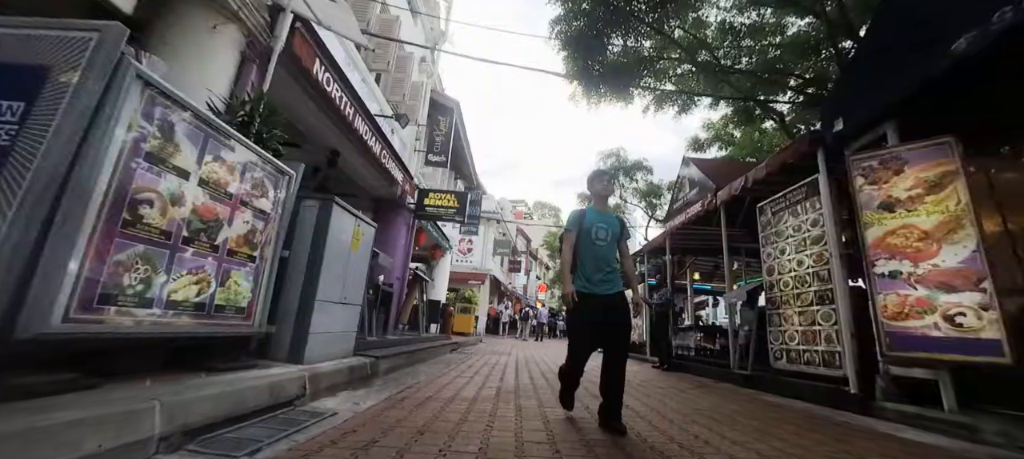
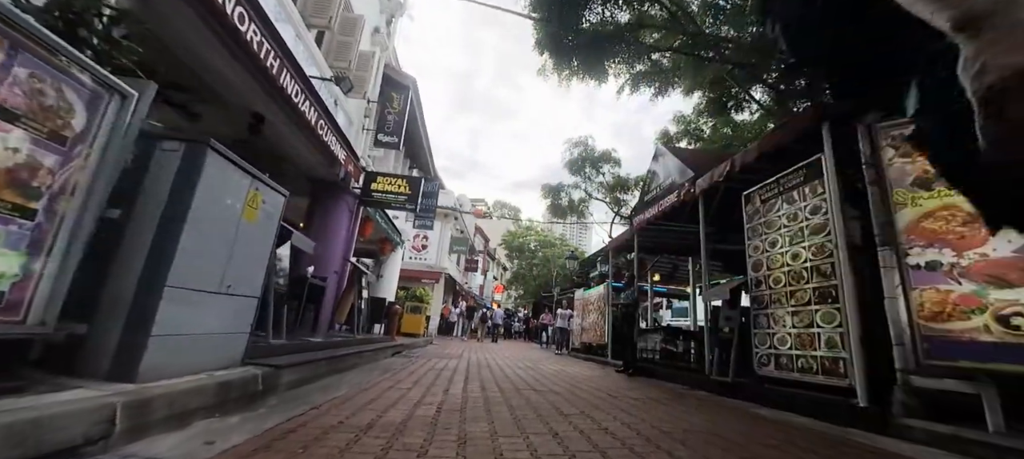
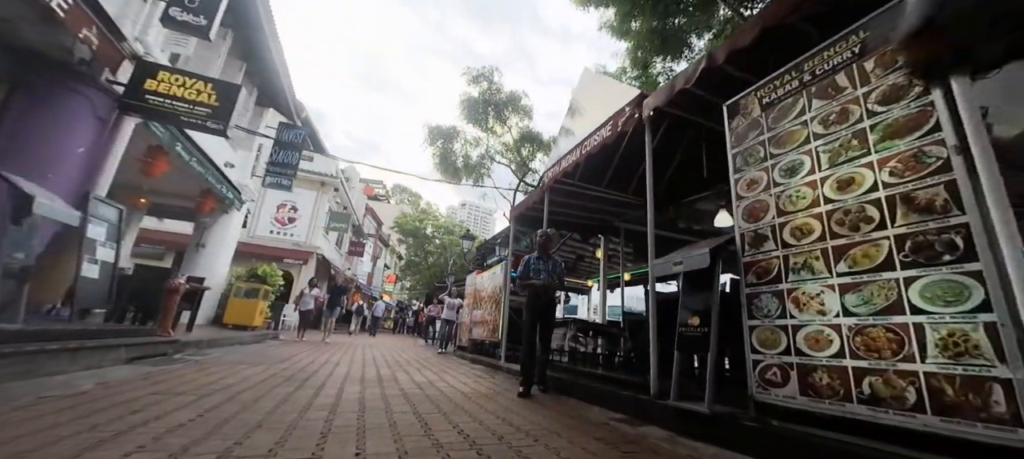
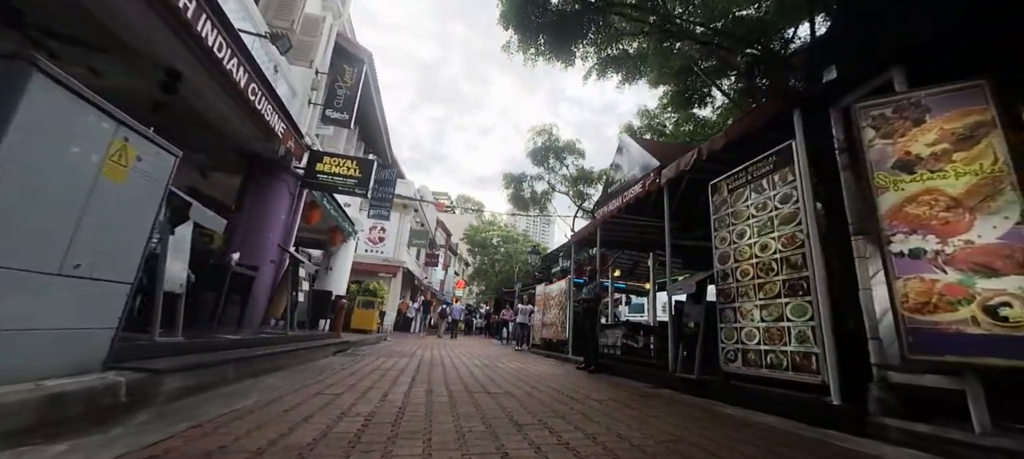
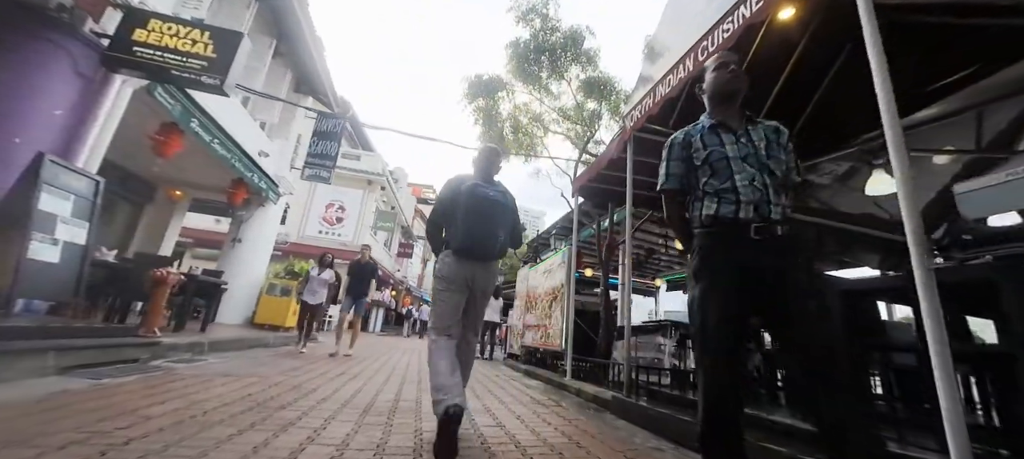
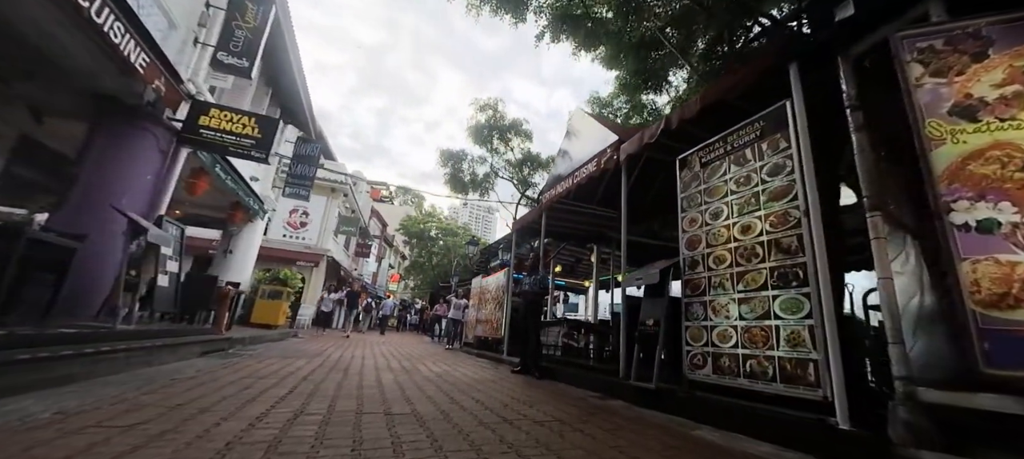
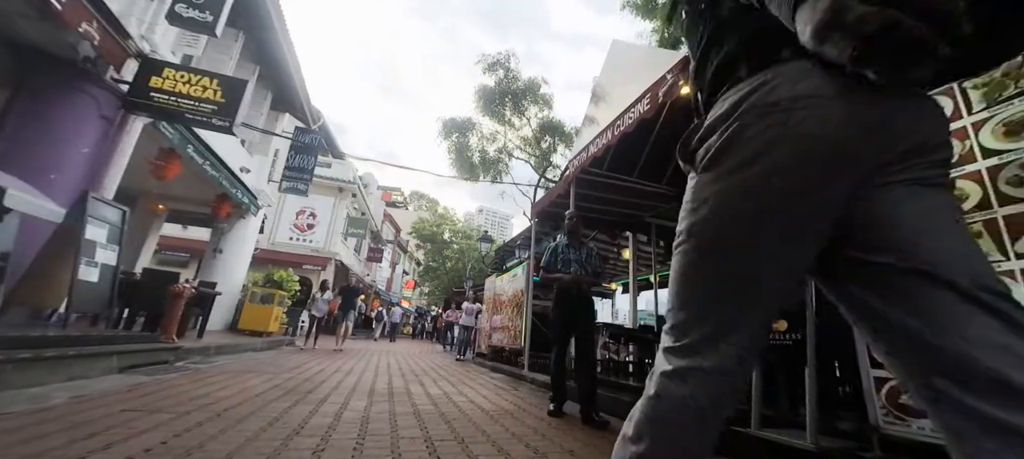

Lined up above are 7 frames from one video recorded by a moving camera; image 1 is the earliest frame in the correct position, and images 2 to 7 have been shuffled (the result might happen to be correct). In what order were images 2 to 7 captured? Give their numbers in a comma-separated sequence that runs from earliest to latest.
2, 4, 6, 3, 7, 5
